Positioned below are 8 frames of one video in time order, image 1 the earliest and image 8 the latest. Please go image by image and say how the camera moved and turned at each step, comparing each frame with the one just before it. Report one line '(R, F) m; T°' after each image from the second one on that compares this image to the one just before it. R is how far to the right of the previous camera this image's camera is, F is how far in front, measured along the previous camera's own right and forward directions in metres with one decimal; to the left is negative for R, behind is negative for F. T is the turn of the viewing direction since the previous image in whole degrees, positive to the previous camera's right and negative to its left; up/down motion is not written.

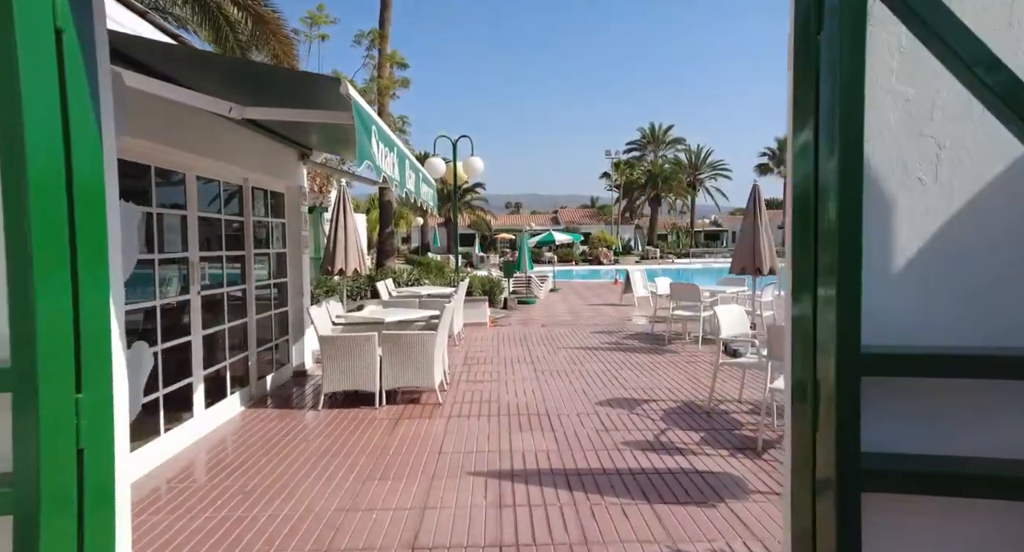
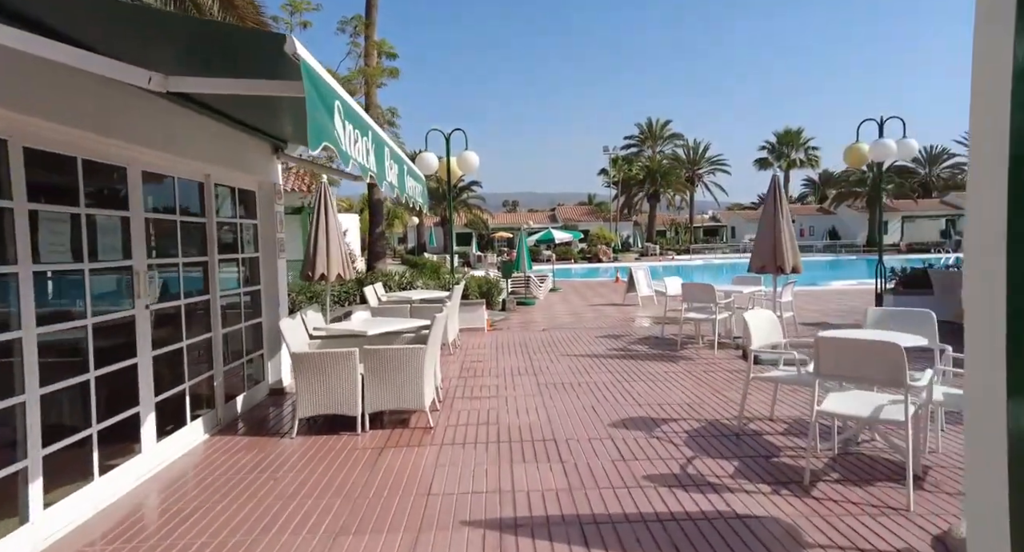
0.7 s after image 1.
(0.0, +0.7) m; 0°
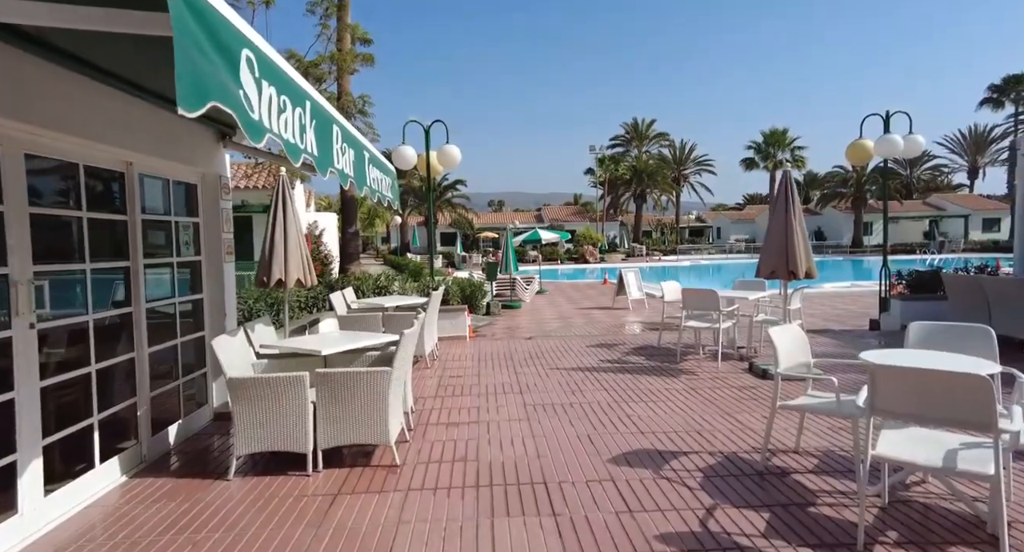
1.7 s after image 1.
(0.0, +0.8) m; +1°
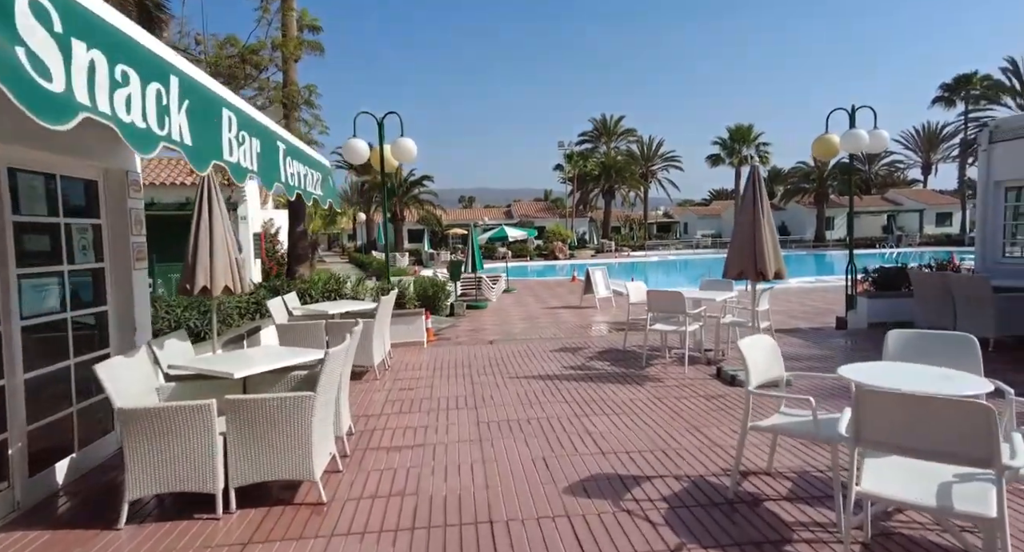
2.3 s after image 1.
(+0.2, +0.5) m; +3°
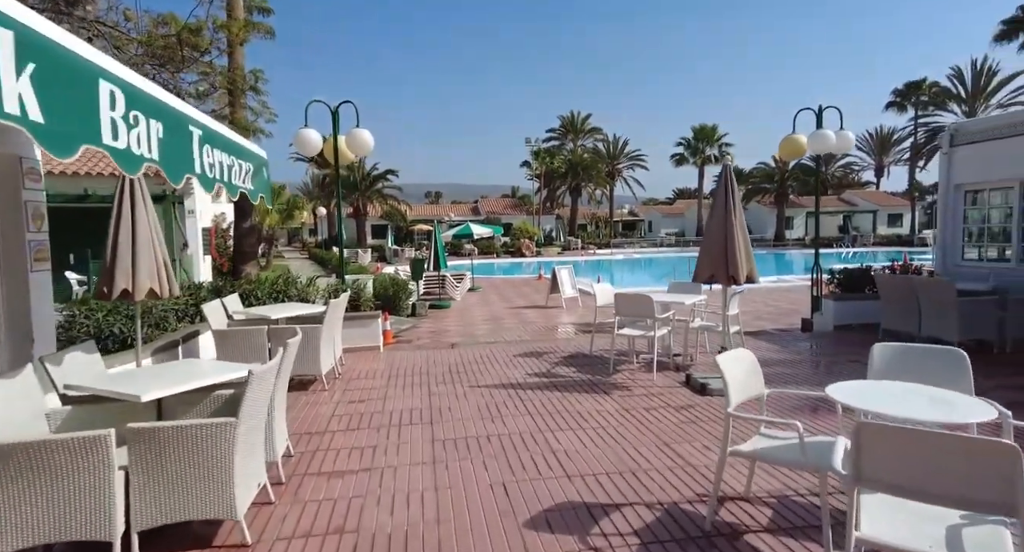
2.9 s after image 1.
(+0.1, +0.4) m; +3°
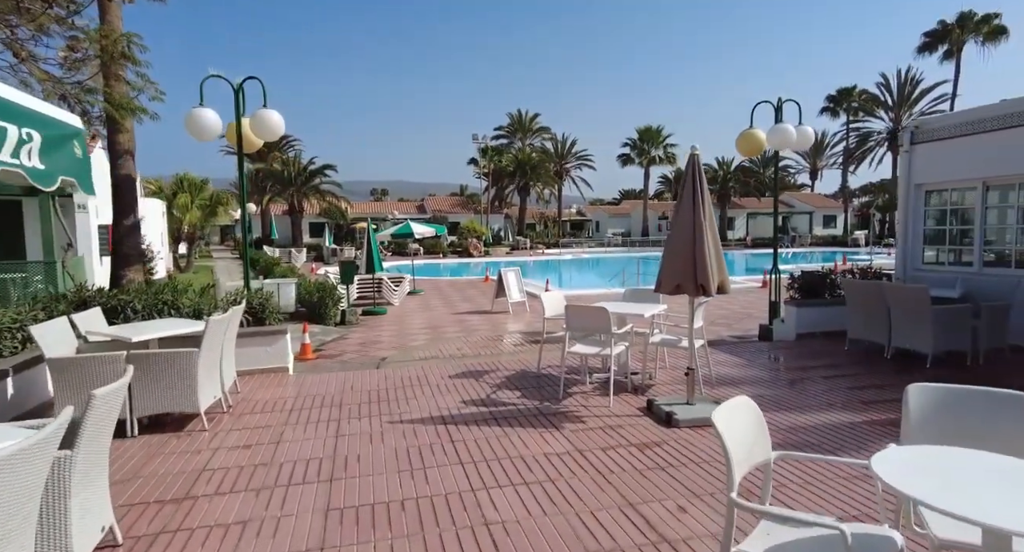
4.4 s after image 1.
(+0.2, +1.1) m; +5°
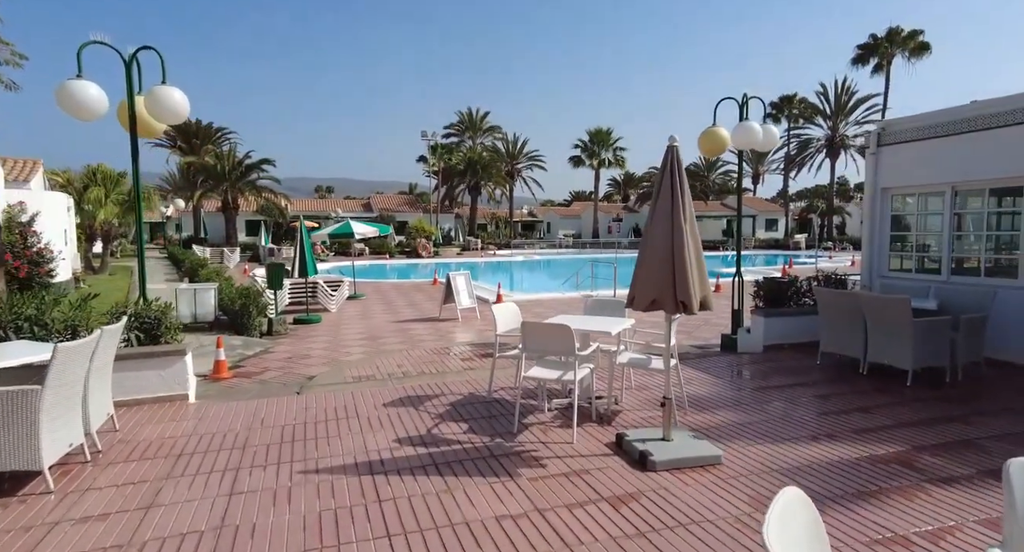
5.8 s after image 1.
(0.0, +0.9) m; +5°
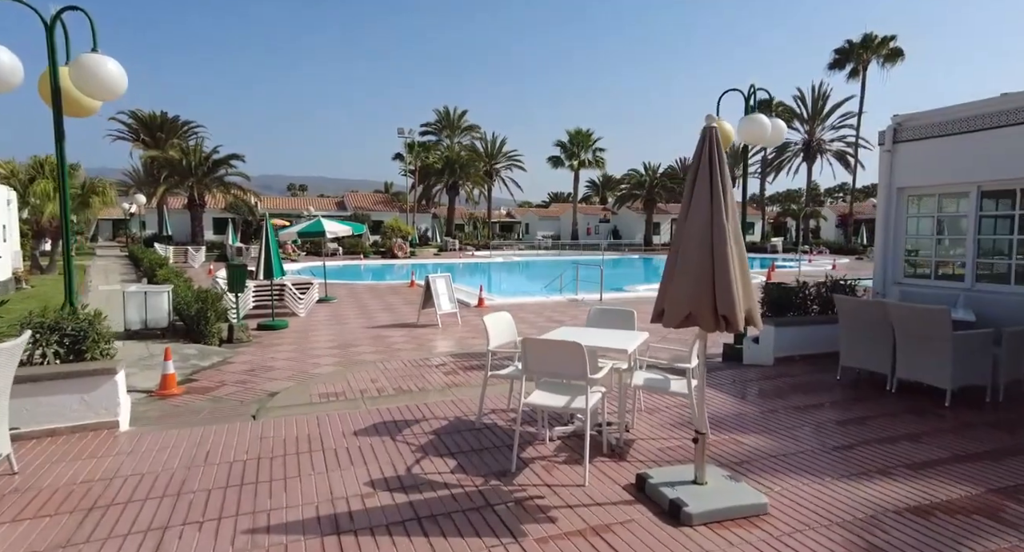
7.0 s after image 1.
(-0.2, +0.9) m; +2°
